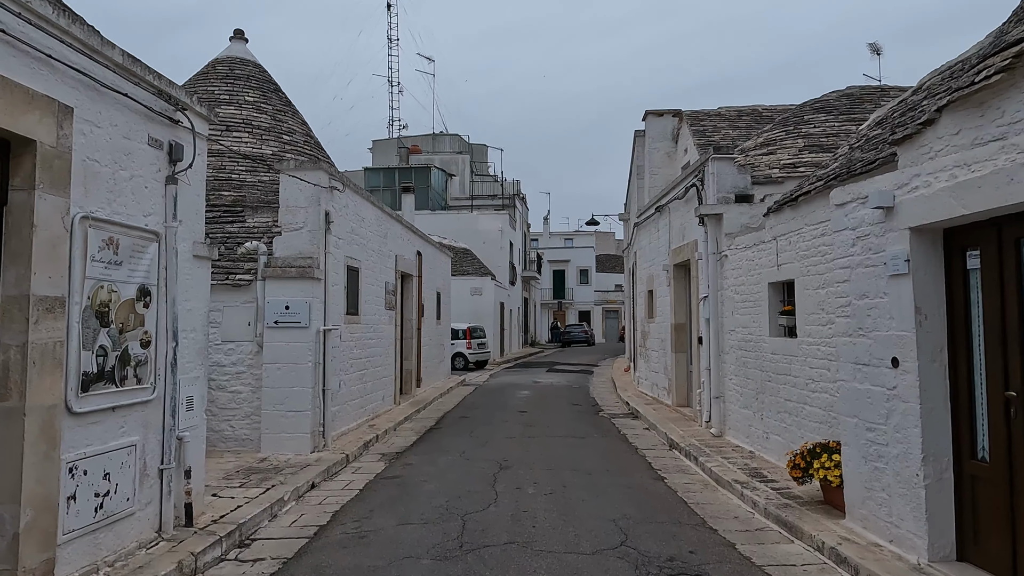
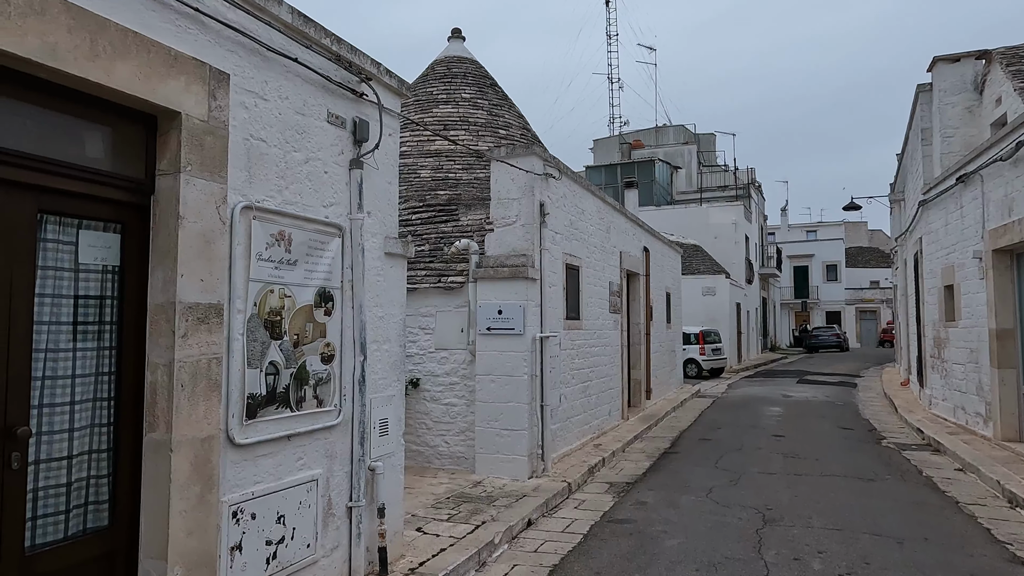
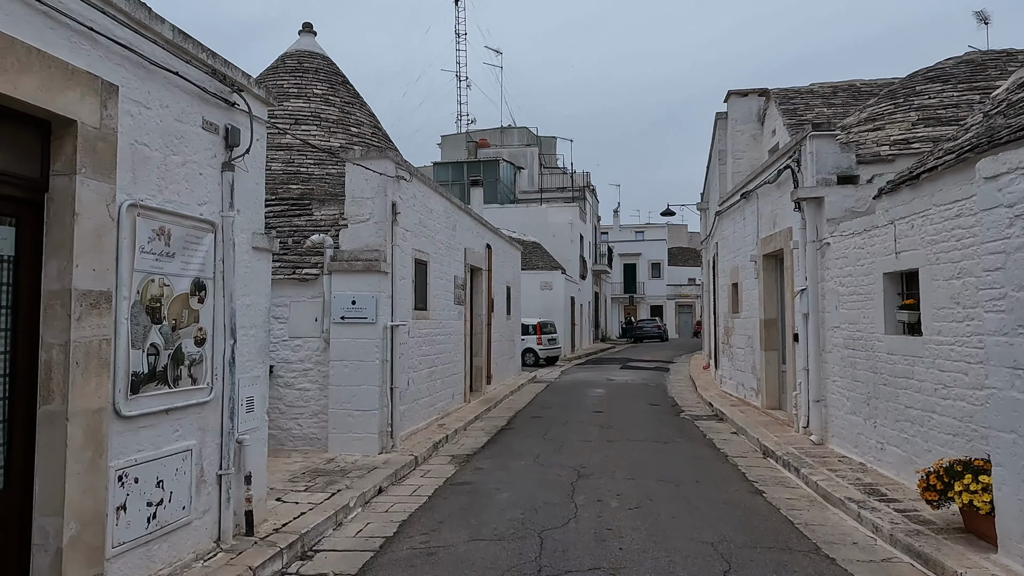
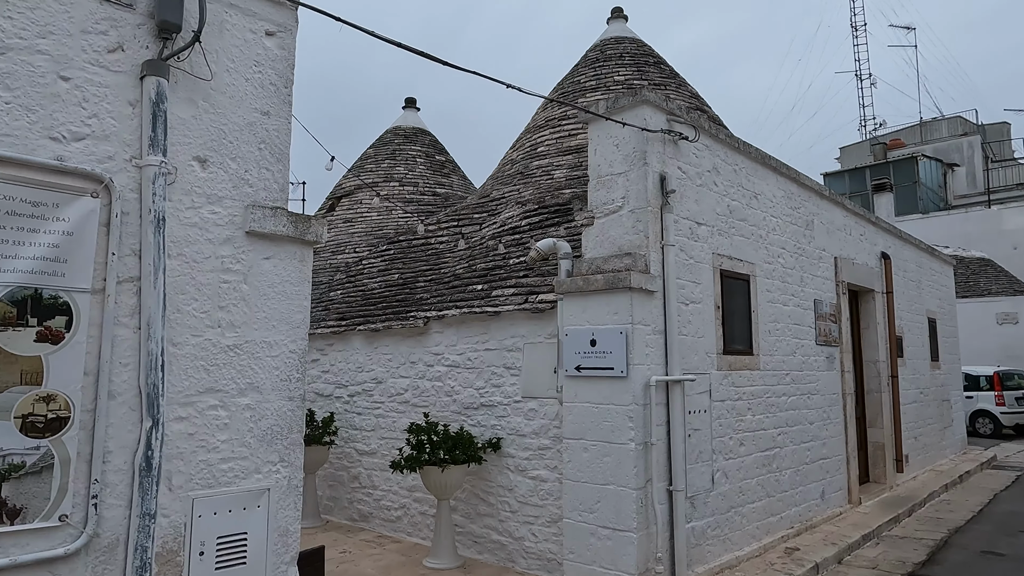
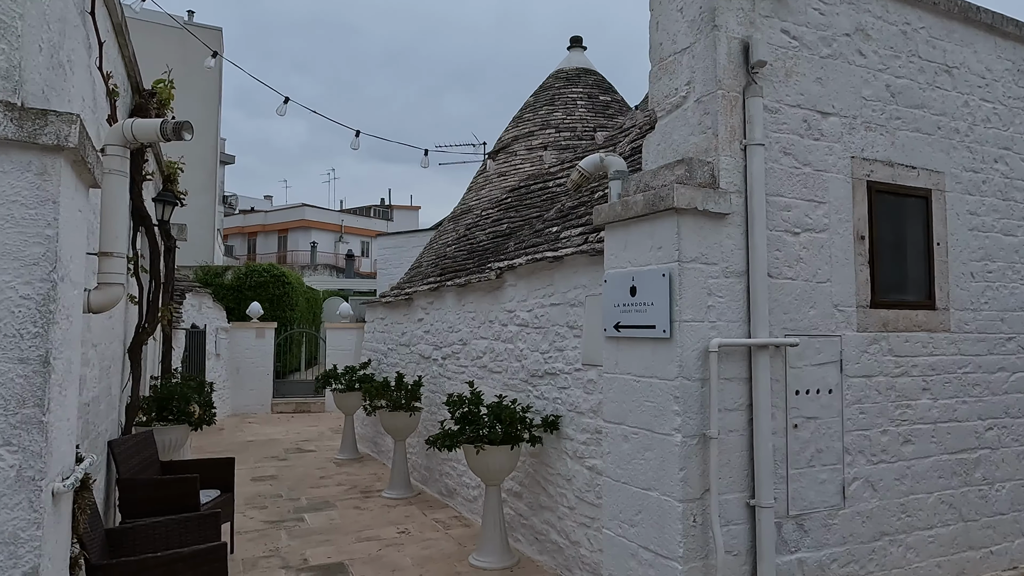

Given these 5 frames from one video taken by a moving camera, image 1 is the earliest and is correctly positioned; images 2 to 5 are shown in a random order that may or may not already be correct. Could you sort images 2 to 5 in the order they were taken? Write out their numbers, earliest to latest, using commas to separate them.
3, 2, 4, 5
